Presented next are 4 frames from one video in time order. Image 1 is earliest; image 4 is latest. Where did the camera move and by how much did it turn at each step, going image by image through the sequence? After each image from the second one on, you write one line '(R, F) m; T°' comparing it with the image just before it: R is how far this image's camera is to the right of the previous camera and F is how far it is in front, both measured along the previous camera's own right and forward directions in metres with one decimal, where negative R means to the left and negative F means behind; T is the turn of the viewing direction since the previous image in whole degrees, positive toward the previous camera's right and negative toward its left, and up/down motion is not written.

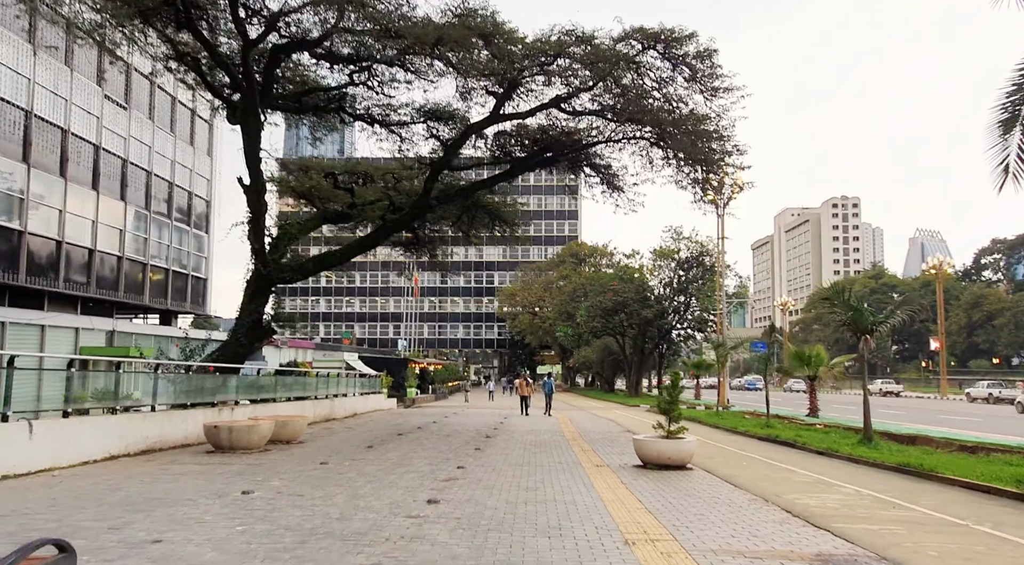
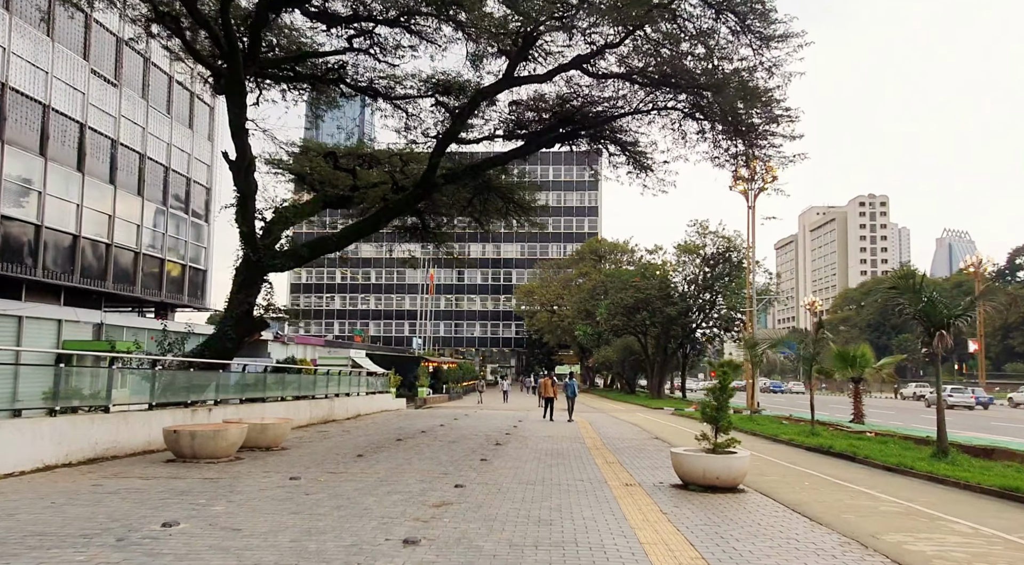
(+0.1, +2.0) m; -1°
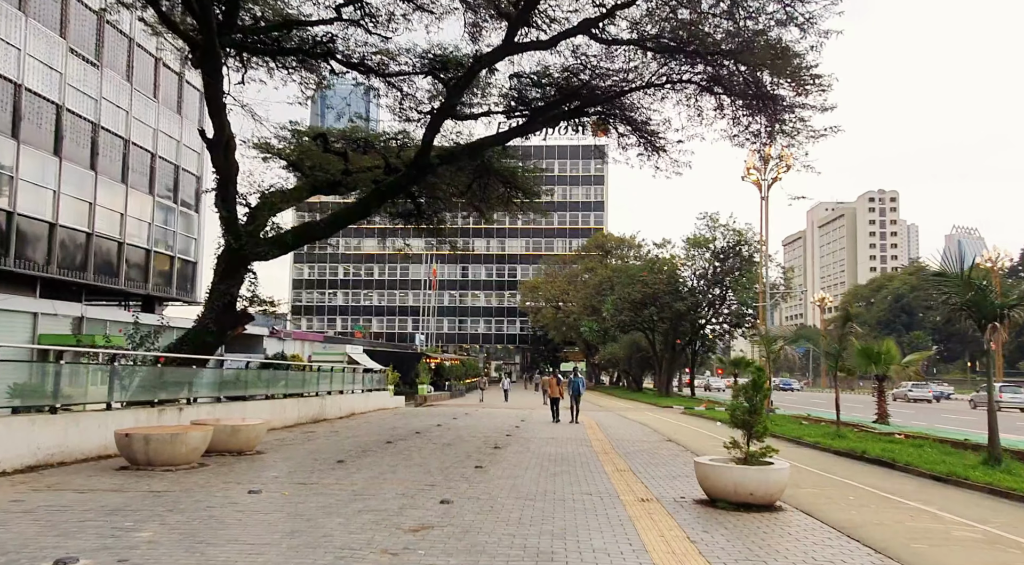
(+0.1, +1.3) m; 0°
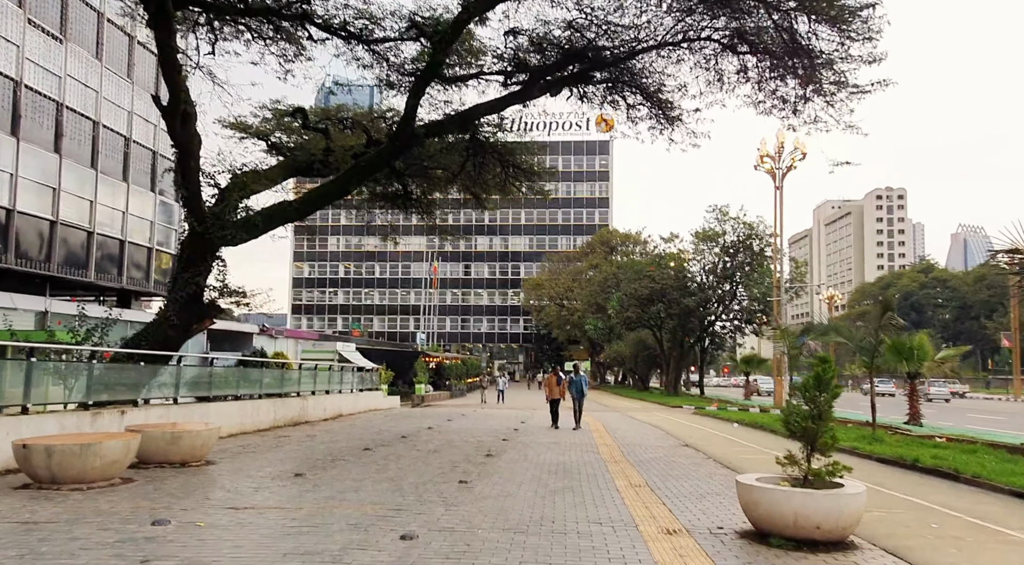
(+0.2, +1.8) m; 0°
